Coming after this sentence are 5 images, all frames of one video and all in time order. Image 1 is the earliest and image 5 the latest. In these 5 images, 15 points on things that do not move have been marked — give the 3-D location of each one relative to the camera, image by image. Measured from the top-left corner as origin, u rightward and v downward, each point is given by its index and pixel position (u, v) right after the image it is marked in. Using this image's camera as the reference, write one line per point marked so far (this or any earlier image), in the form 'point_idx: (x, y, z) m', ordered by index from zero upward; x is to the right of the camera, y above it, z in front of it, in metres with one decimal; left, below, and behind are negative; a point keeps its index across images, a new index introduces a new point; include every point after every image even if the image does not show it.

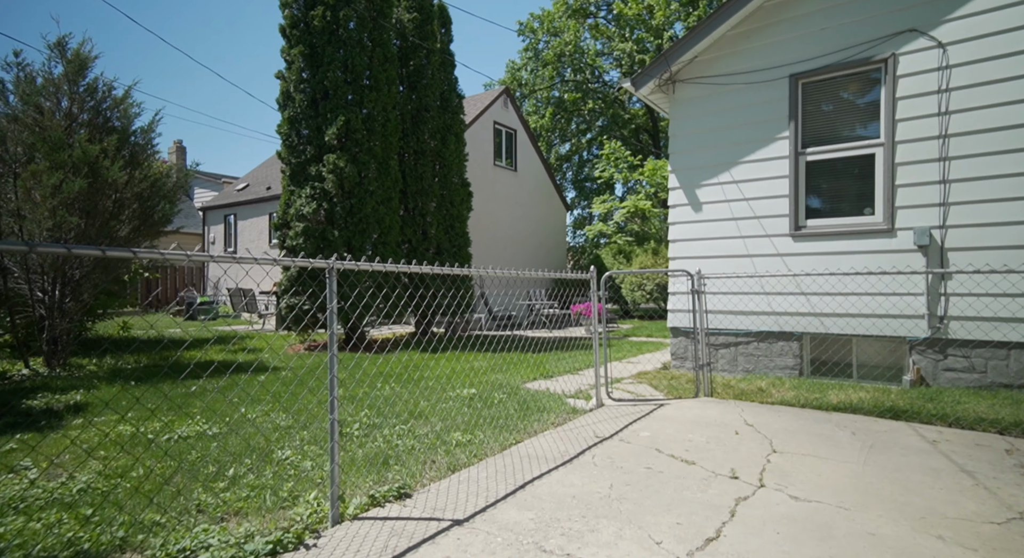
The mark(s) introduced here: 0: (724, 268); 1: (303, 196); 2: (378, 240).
0: (+2.3, +0.1, +6.2) m
1: (-3.2, +1.3, +8.8) m
2: (-2.2, +0.6, +9.3) m
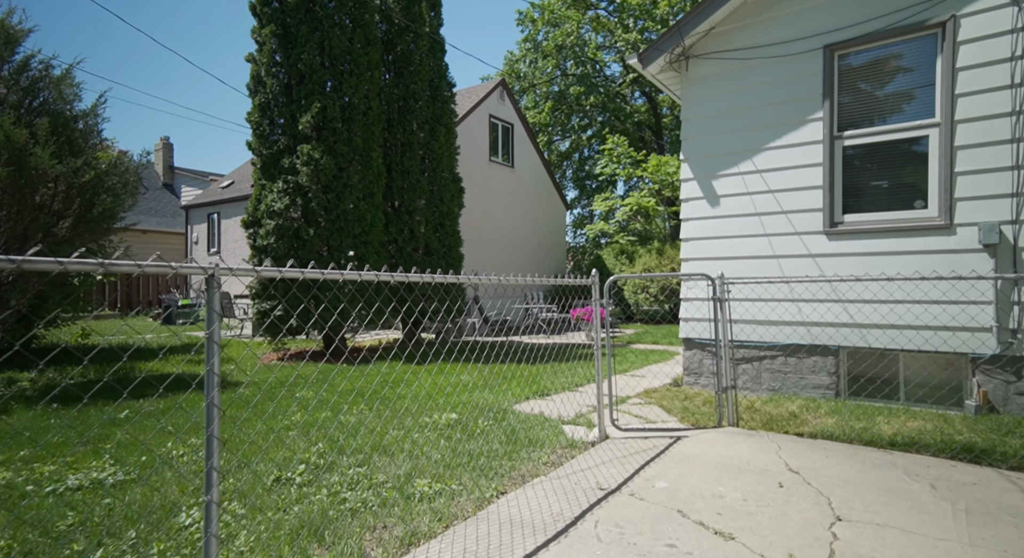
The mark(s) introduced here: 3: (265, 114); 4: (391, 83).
0: (+2.2, +0.1, +5.4) m
1: (-3.3, +1.2, +8.1) m
2: (-2.2, +0.6, +8.5) m
3: (-3.5, +2.3, +8.1) m
4: (-2.0, +3.3, +9.7) m
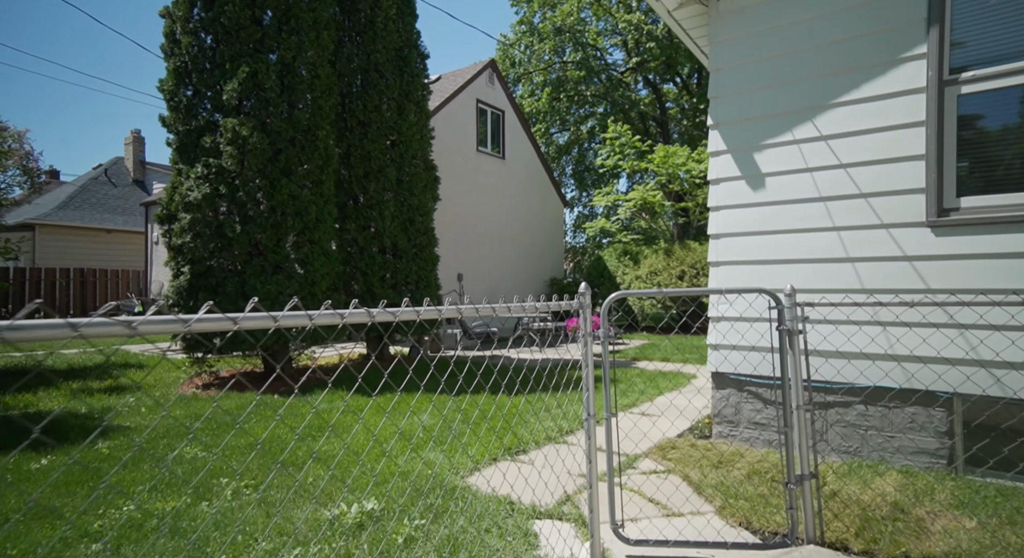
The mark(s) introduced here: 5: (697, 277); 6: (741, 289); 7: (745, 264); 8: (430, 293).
0: (+1.9, 0.0, +3.8) m
1: (-3.6, +1.2, +6.5) m
2: (-2.5, +0.5, +6.9) m
3: (-3.7, +2.2, +6.5) m
4: (-2.3, +3.2, +8.1) m
5: (+4.2, 0.0, +13.1) m
6: (+1.1, 0.0, +2.8) m
7: (+1.6, +0.1, +4.1) m
8: (-1.3, -0.2, +9.1) m
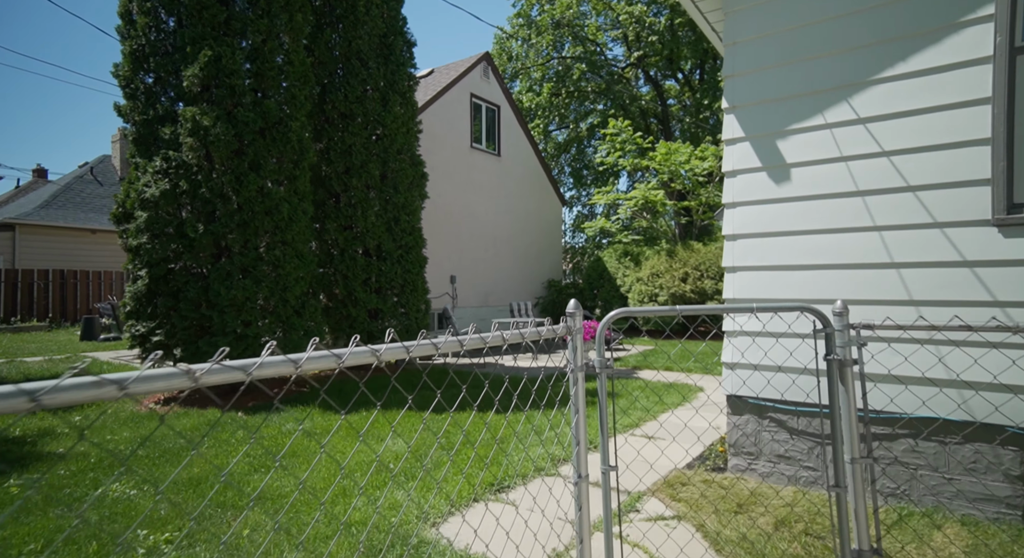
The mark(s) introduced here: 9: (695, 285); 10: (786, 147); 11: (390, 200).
0: (+1.8, -0.1, +3.2) m
1: (-3.7, +1.1, +5.9) m
2: (-2.6, +0.4, +6.4) m
3: (-3.8, +2.2, +6.0) m
4: (-2.4, +3.1, +7.6) m
5: (+4.1, 0.0, +12.5) m
6: (+1.0, -0.1, +2.2) m
7: (+1.5, +0.1, +3.5) m
8: (-1.4, -0.3, +8.5) m
9: (+3.9, -0.1, +12.5) m
10: (+1.6, +0.8, +3.4) m
11: (-1.7, +1.1, +8.2) m
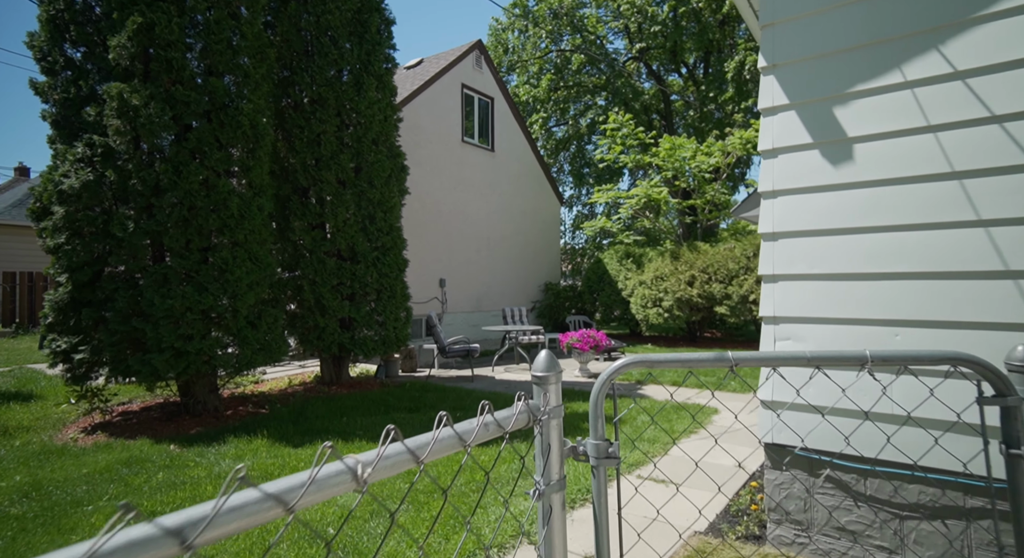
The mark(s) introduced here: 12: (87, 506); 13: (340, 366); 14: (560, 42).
0: (+1.7, -0.1, +2.4) m
1: (-3.8, +1.0, +5.0) m
2: (-2.7, +0.4, +5.5) m
3: (-4.0, +2.1, +5.1) m
4: (-2.5, +3.1, +6.7) m
5: (+3.9, -0.1, +11.6) m
6: (+0.9, -0.1, +1.4) m
7: (+1.4, 0.0, +2.6) m
8: (-1.5, -0.3, +7.6) m
9: (+3.8, -0.2, +11.6) m
10: (+1.5, +0.7, +2.6) m
11: (-1.8, +1.0, +7.3) m
12: (-2.4, -1.3, +3.3) m
13: (-2.2, -1.1, +7.5) m
14: (+1.5, +7.5, +18.3) m
